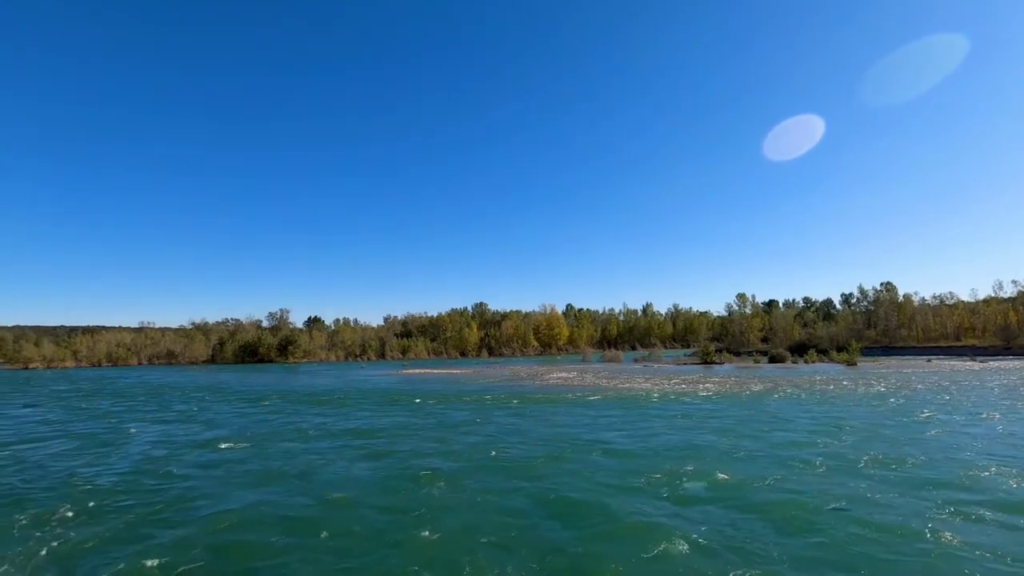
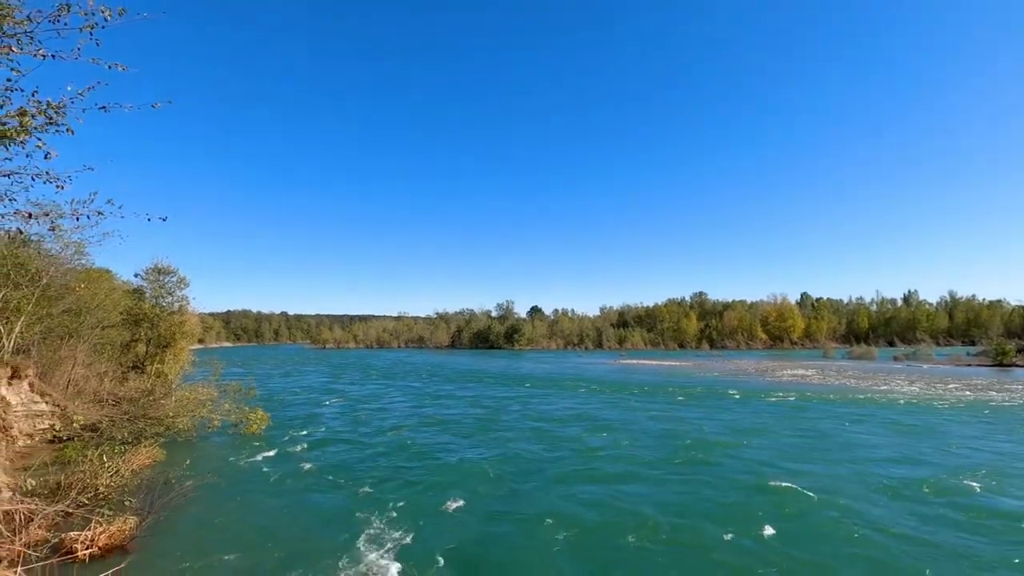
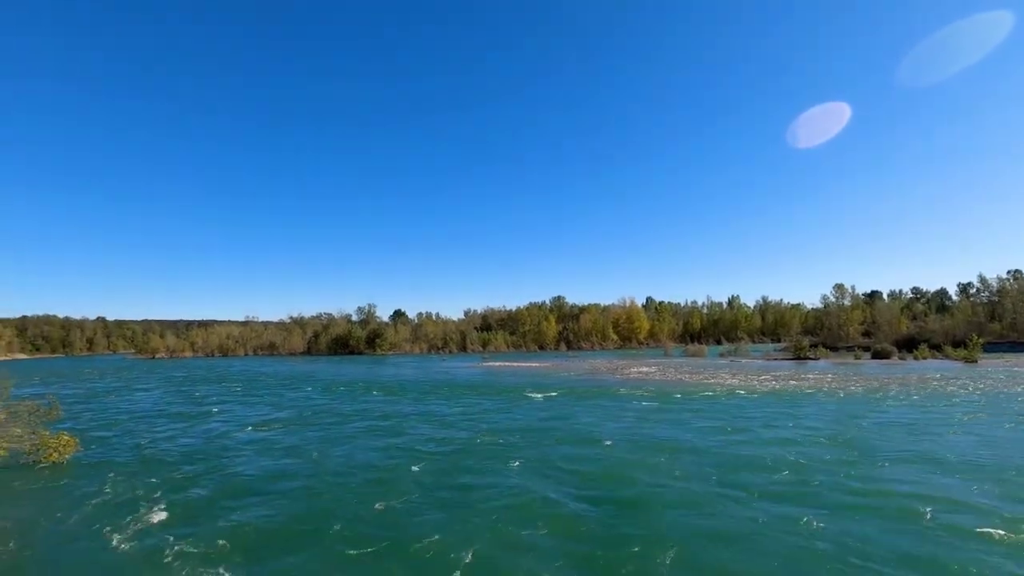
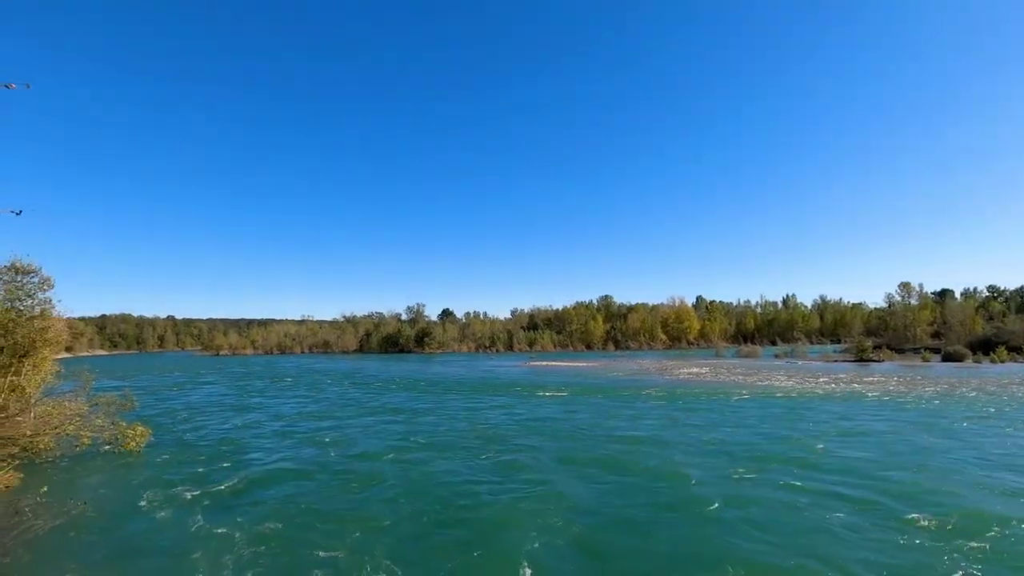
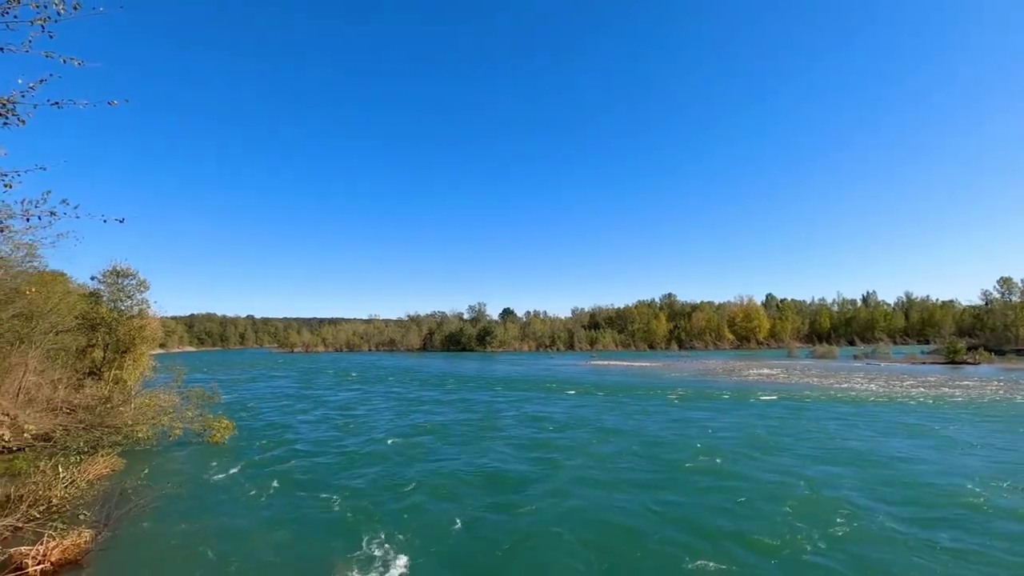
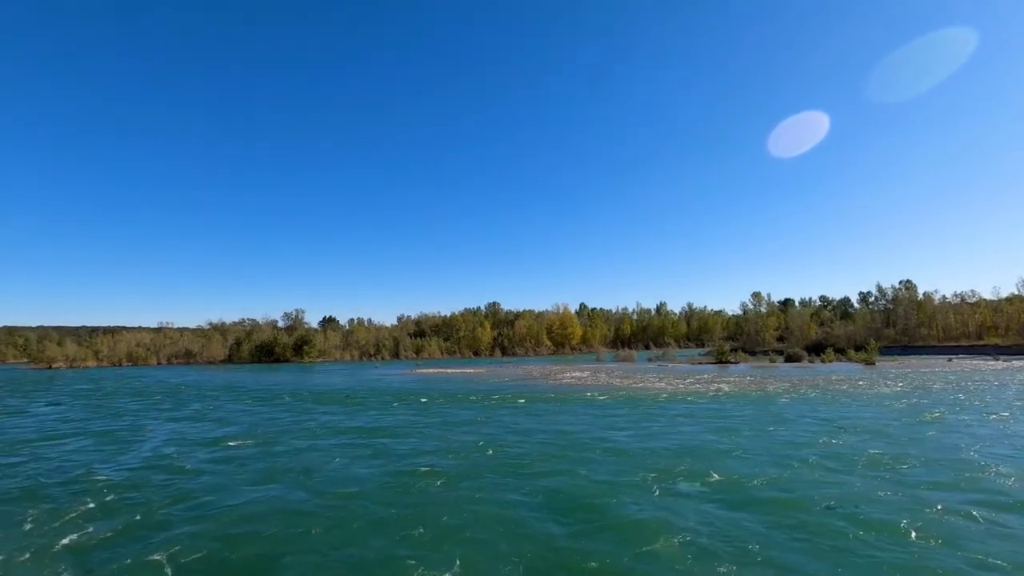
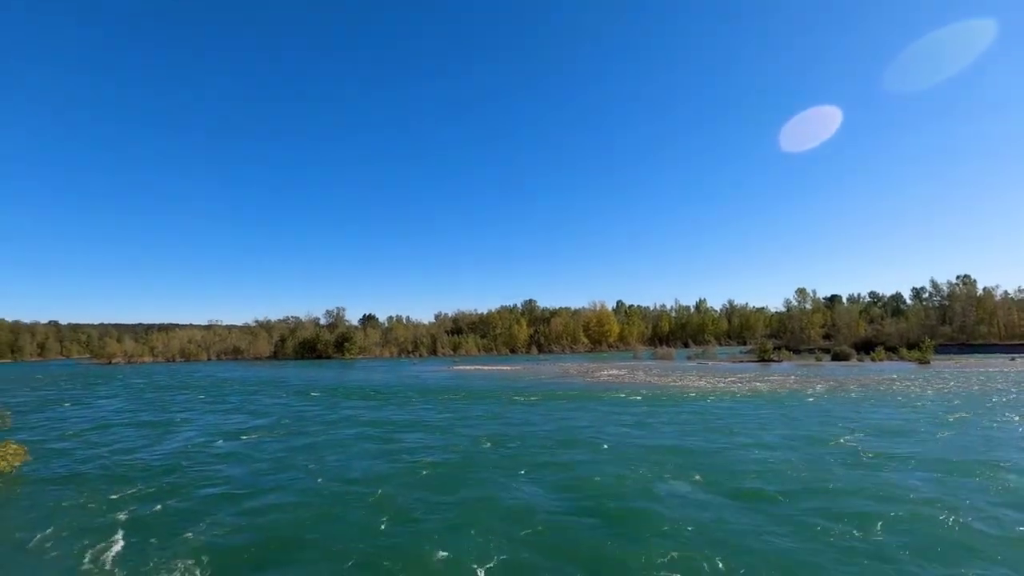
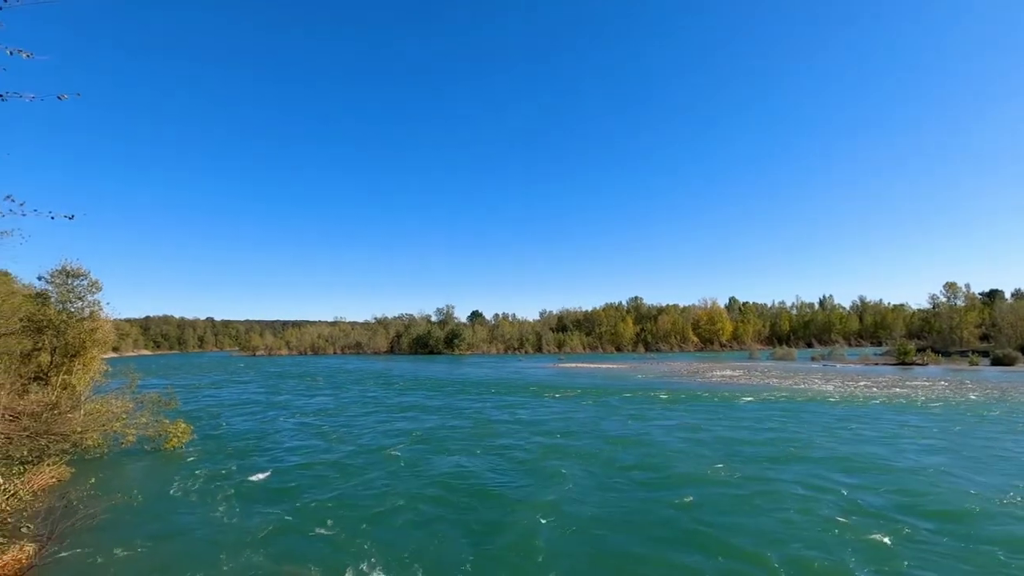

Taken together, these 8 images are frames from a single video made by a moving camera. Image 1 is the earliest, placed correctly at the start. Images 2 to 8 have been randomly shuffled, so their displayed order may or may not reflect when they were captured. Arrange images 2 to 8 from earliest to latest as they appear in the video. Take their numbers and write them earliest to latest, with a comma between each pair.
6, 7, 3, 4, 8, 5, 2
